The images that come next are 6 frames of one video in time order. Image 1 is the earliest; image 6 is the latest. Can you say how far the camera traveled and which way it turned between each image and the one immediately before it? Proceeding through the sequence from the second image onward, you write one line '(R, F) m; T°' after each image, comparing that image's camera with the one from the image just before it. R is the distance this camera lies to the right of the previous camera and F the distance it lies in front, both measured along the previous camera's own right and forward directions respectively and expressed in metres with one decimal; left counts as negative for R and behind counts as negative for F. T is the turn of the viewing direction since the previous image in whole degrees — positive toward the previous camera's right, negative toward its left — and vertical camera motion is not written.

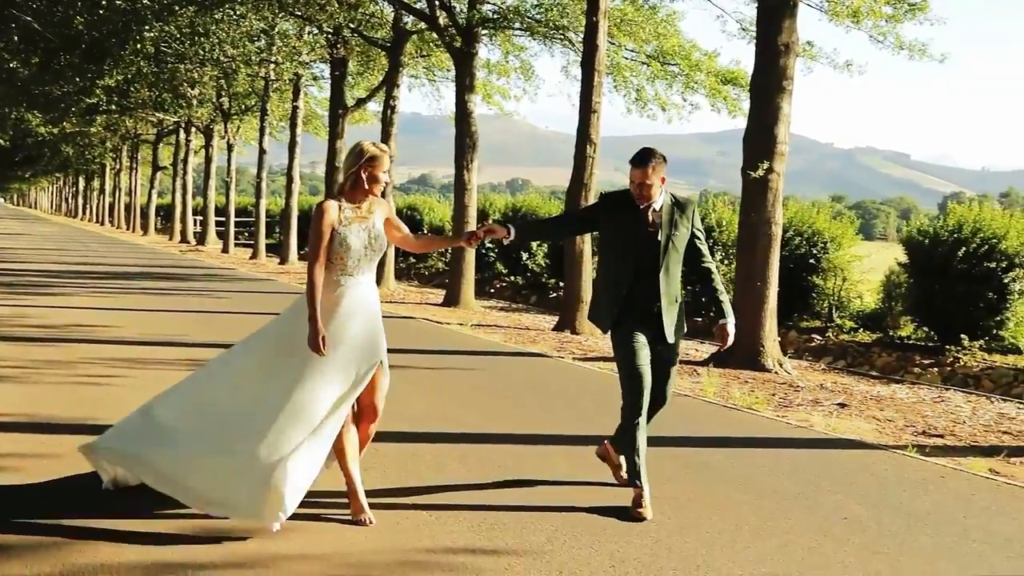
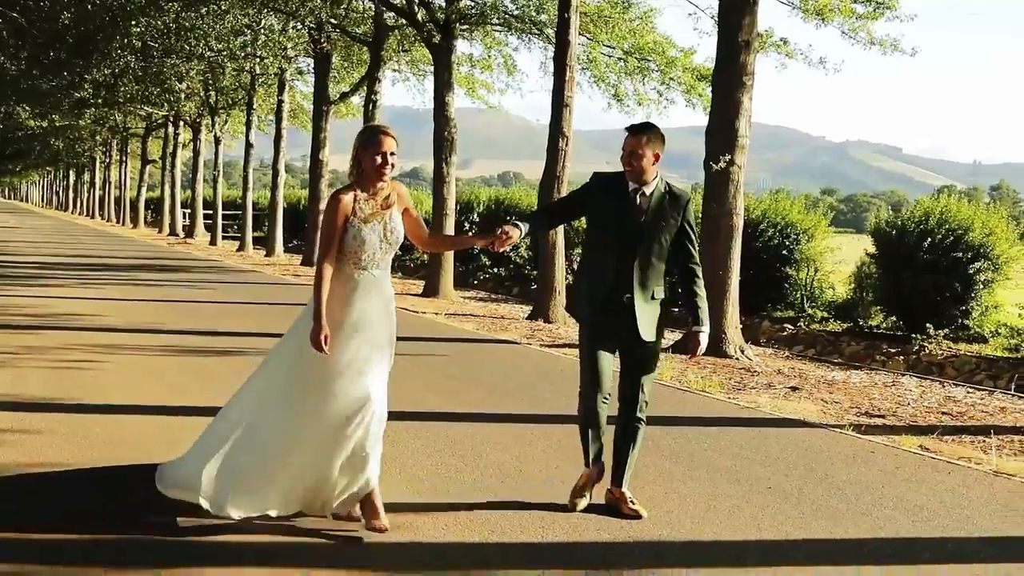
(+0.3, -0.4) m; 0°
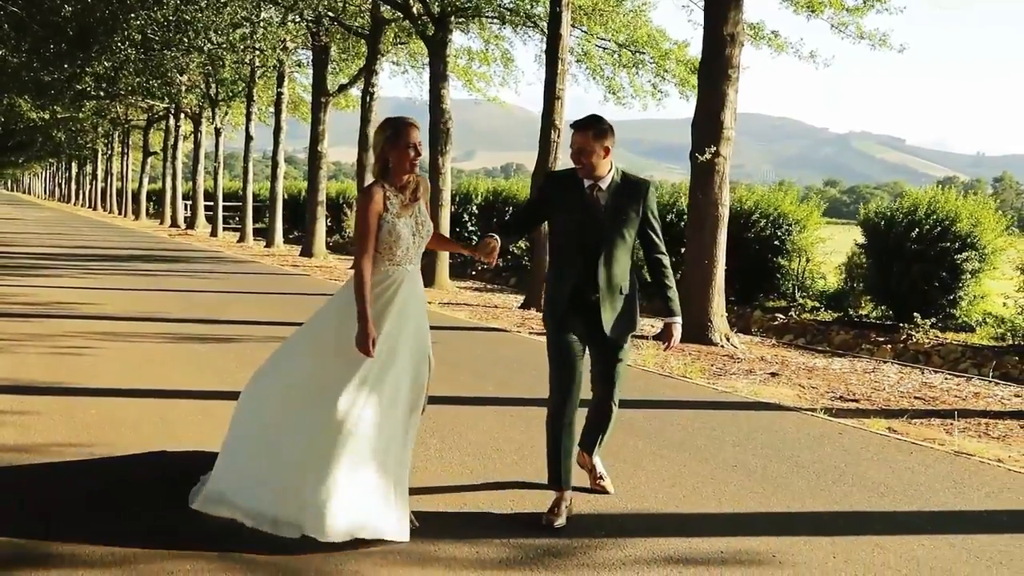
(+0.2, -0.2) m; 0°
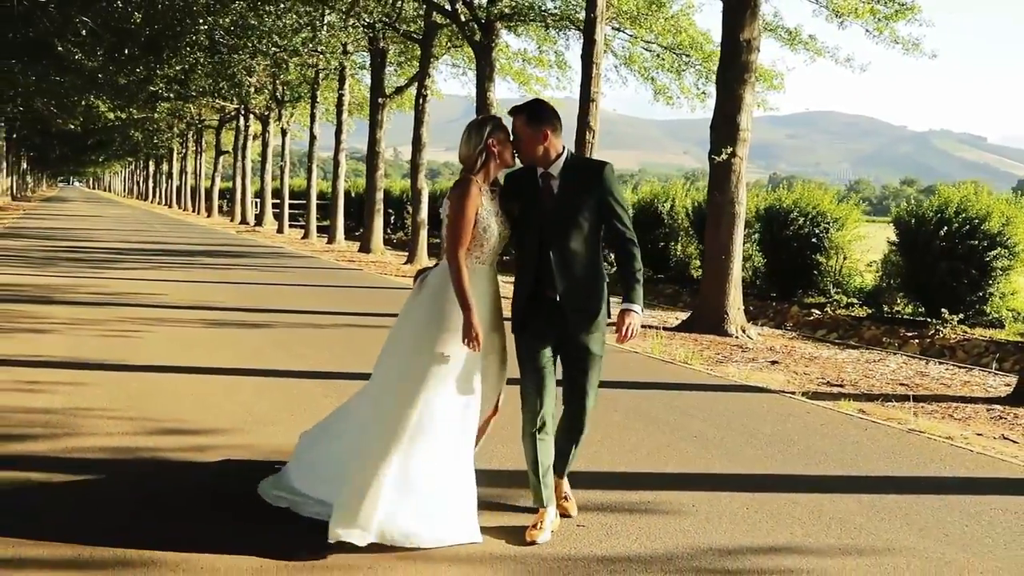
(+0.6, -0.8) m; -4°
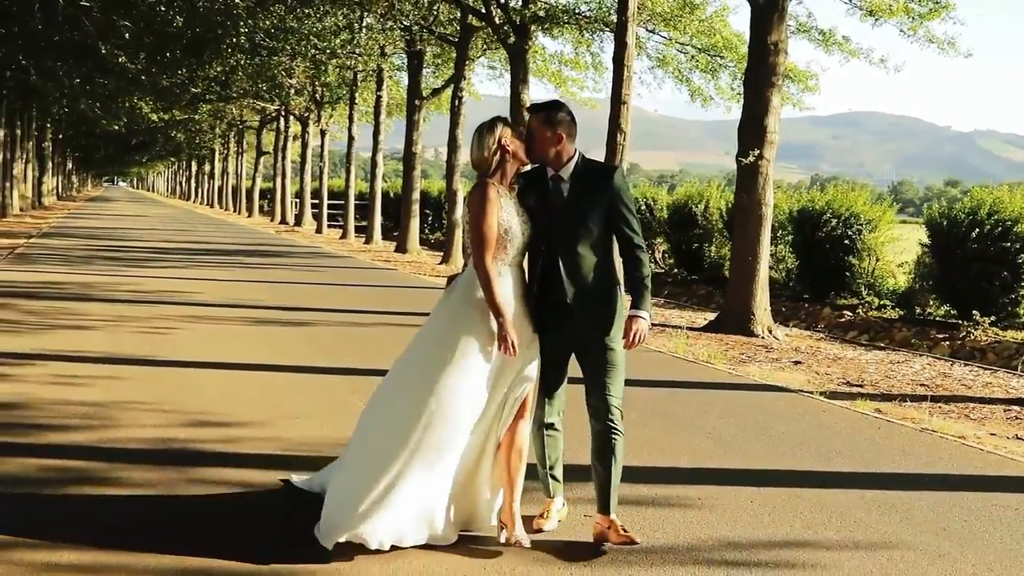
(+0.1, -0.2) m; -2°
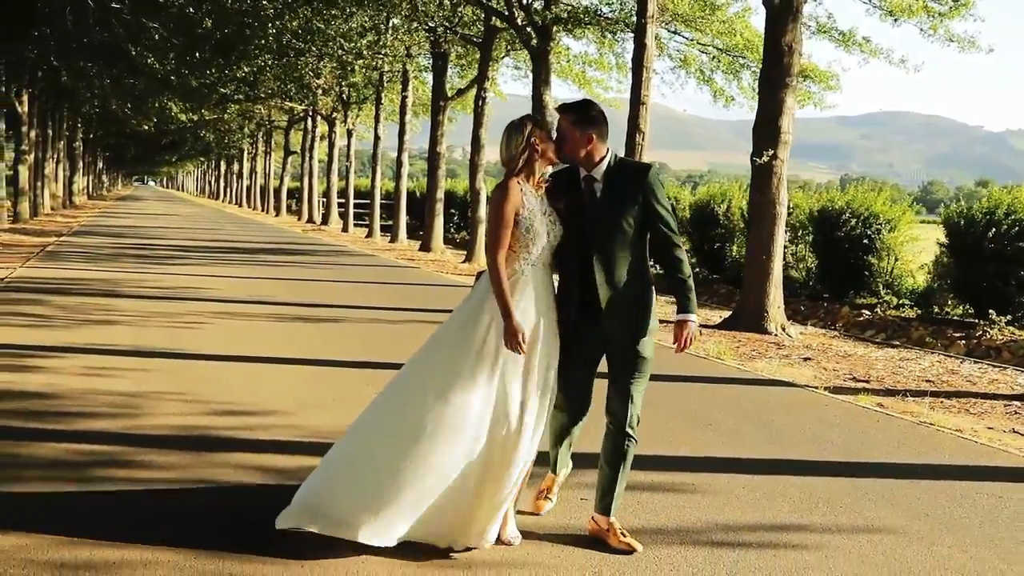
(+0.1, -0.3) m; -1°
